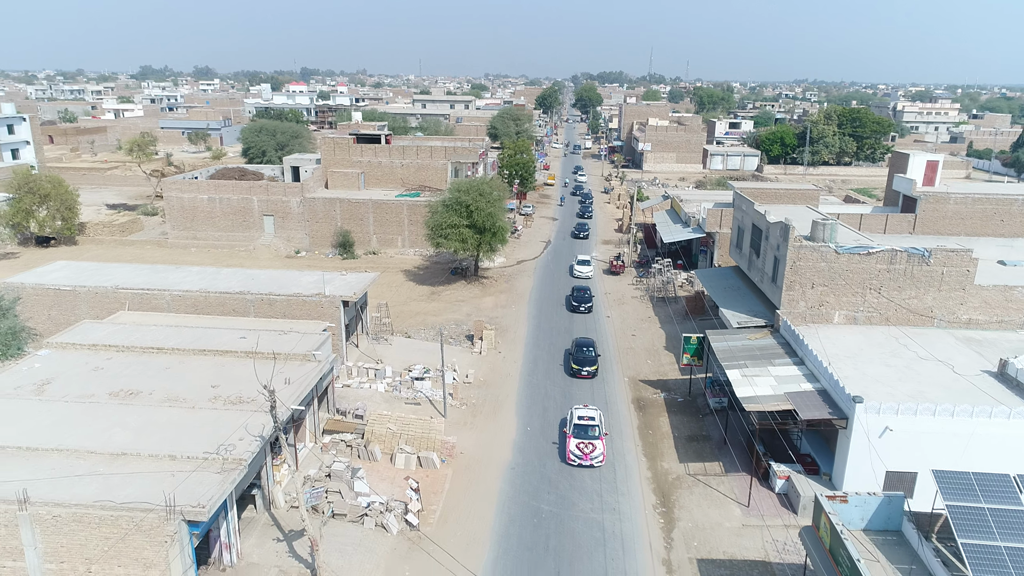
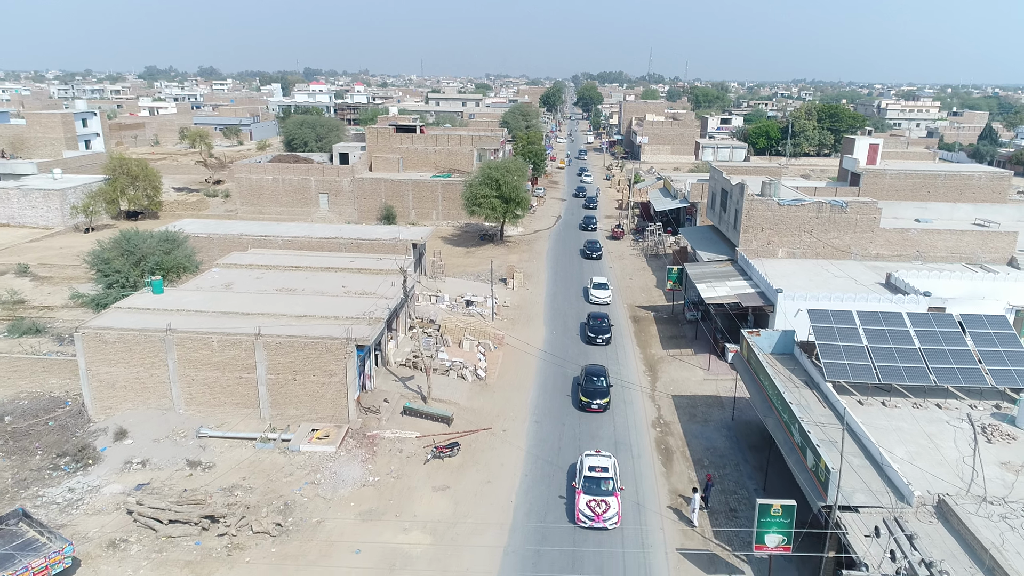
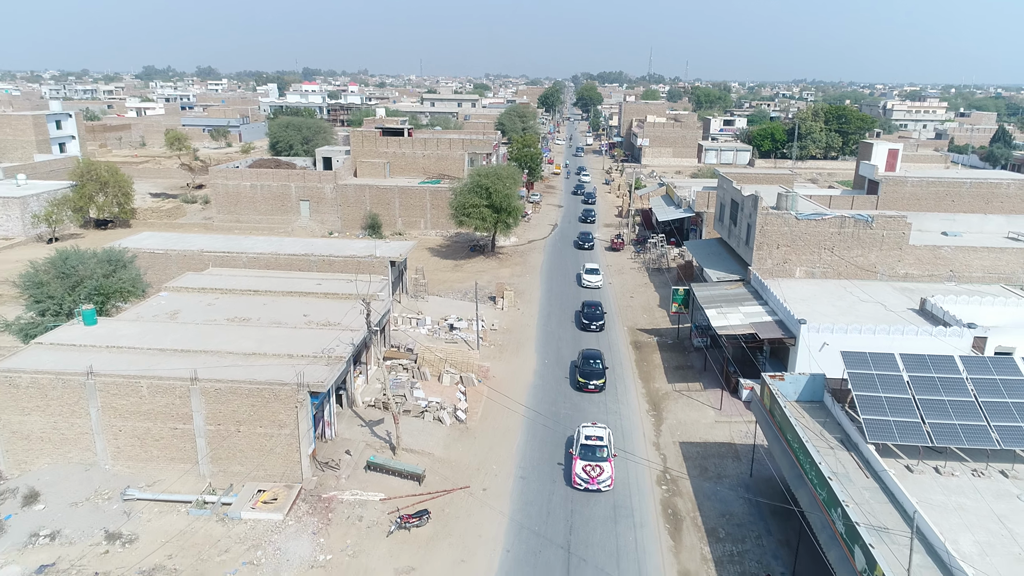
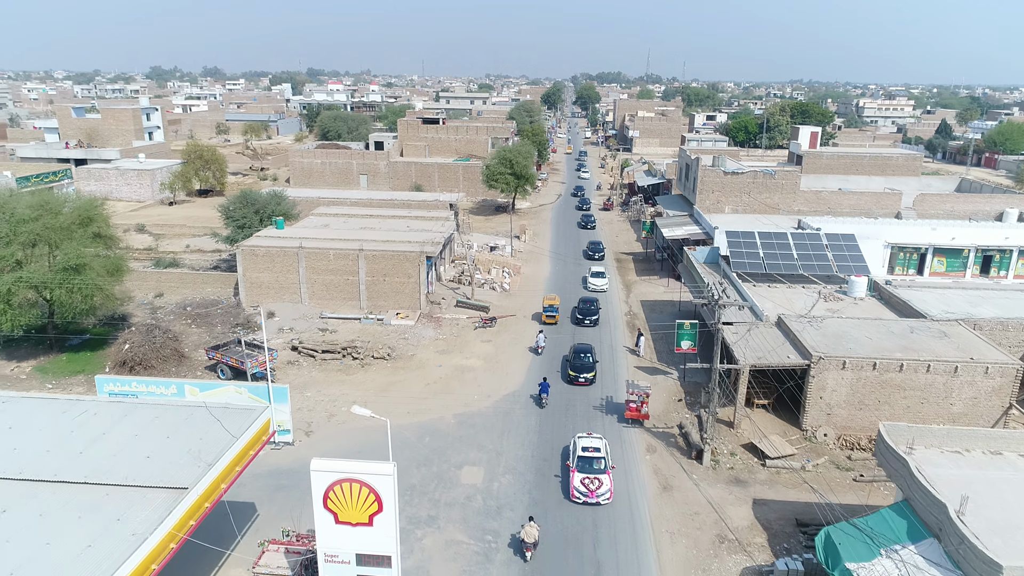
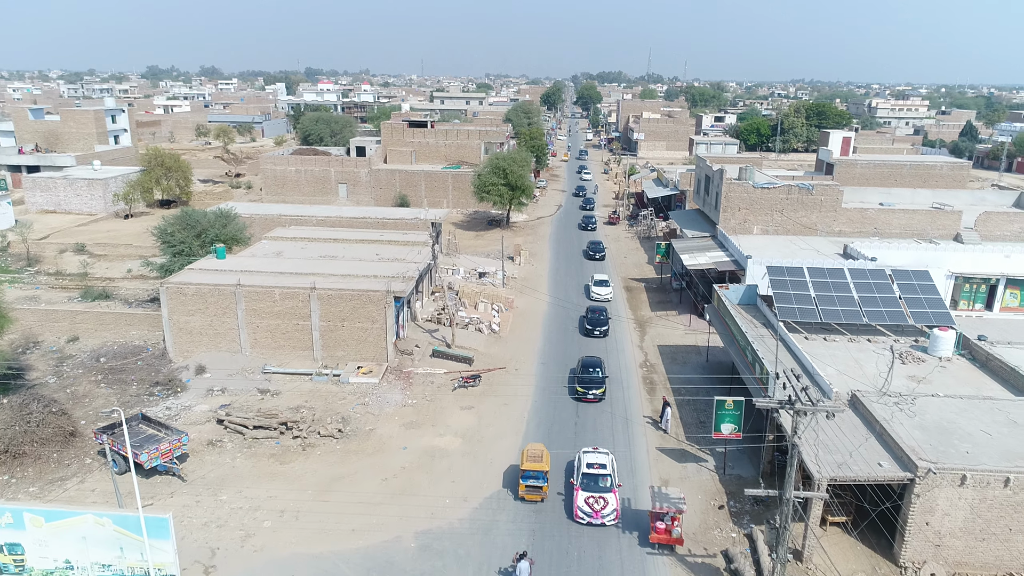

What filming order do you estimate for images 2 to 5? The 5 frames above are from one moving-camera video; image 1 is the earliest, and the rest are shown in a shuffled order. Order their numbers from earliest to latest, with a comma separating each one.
3, 2, 5, 4
